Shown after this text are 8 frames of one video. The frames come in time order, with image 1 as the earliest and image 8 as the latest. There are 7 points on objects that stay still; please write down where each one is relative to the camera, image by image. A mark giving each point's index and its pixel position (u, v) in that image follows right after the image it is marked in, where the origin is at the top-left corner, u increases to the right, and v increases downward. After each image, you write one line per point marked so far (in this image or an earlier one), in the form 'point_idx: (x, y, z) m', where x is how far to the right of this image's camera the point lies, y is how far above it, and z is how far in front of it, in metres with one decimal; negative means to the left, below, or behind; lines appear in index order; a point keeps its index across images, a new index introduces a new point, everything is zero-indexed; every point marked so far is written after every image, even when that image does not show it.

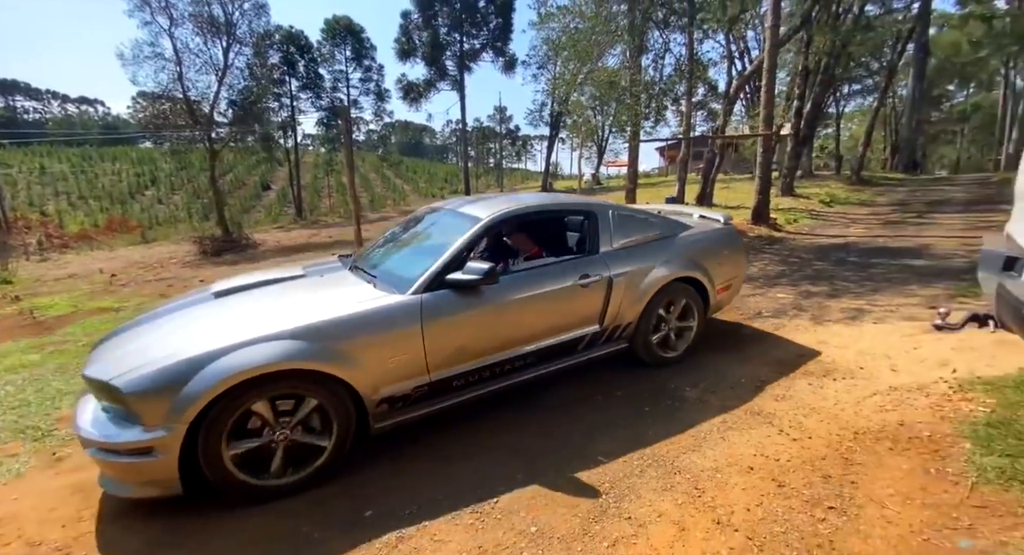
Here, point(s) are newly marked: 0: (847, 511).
0: (+1.7, -1.1, +2.1) m
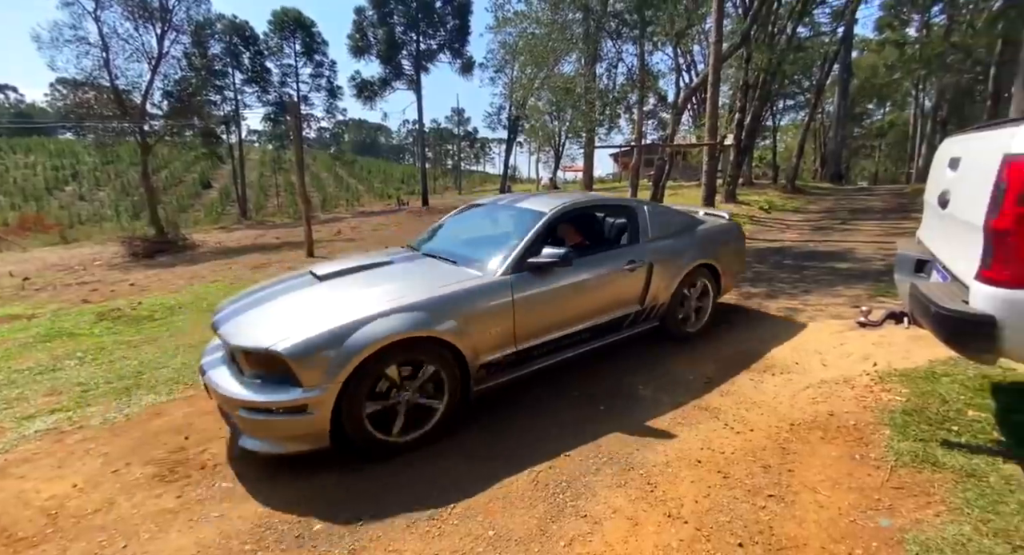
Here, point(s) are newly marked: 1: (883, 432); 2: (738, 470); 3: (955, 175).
0: (+1.4, -1.1, +2.3) m
1: (+2.2, -0.9, +2.6) m
2: (+1.3, -1.1, +2.5) m
3: (+2.2, +0.5, +2.1) m
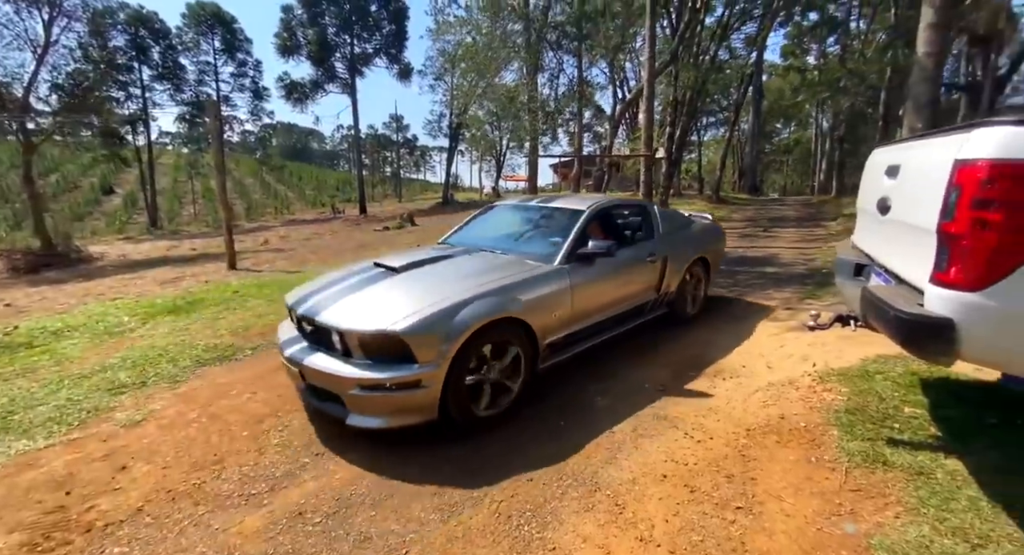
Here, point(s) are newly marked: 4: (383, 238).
0: (+1.2, -1.1, +2.2) m
1: (+2.0, -0.9, +2.7) m
2: (+1.0, -1.1, +2.4) m
3: (+1.9, +0.5, +2.2) m
4: (-5.0, +1.5, +17.1) m
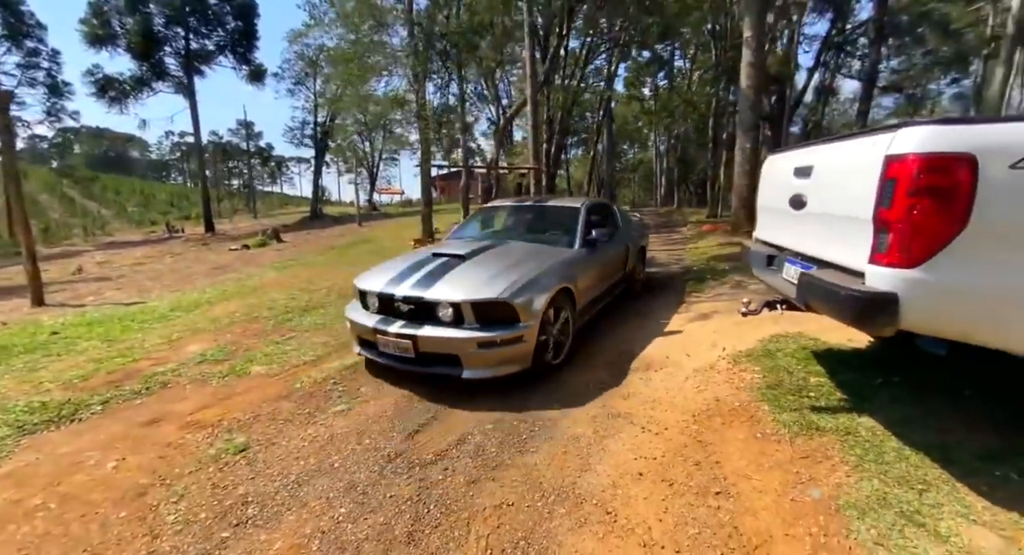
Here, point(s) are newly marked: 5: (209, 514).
0: (+1.2, -1.1, +2.3) m
1: (+1.7, -0.9, +3.0) m
2: (+0.9, -1.1, +2.4) m
3: (+1.7, +0.6, +2.6) m
4: (-9.1, +0.7, +15.0) m
5: (-1.5, -1.2, +2.2) m
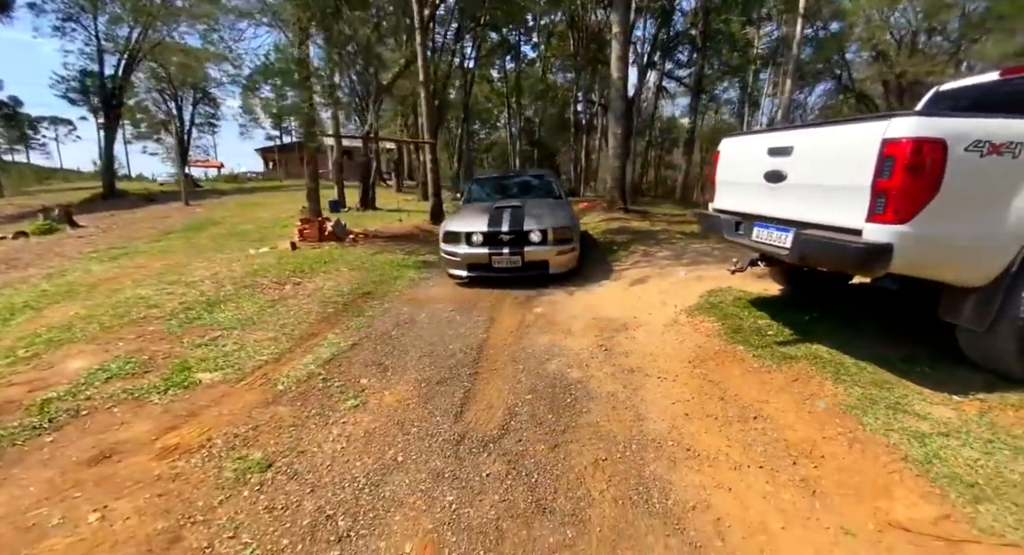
0: (+1.6, -0.8, +2.8) m
1: (+1.9, -0.6, +3.6) m
2: (+1.3, -0.8, +2.9) m
3: (+2.0, +0.9, +3.2) m
4: (-12.3, +0.8, +11.3) m
5: (-0.9, -1.1, +1.9) m
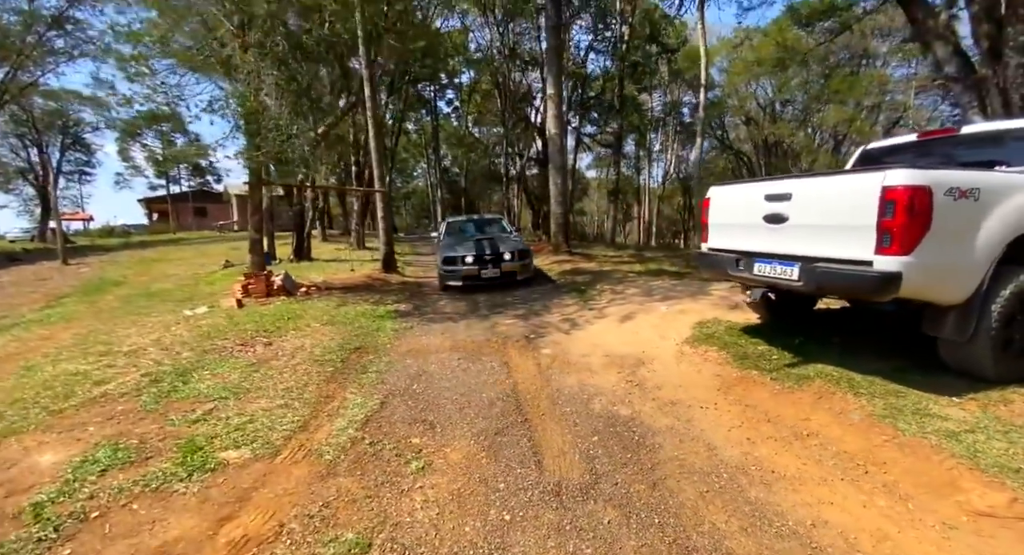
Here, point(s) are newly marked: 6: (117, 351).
0: (+2.0, -1.0, +3.1) m
1: (+2.2, -0.9, +4.0) m
2: (+1.8, -1.1, +3.1) m
3: (+2.3, +0.6, +3.7) m
4: (-13.2, -0.9, +9.0) m
5: (-0.2, -1.3, +1.7) m
6: (-5.0, -0.9, +5.6) m
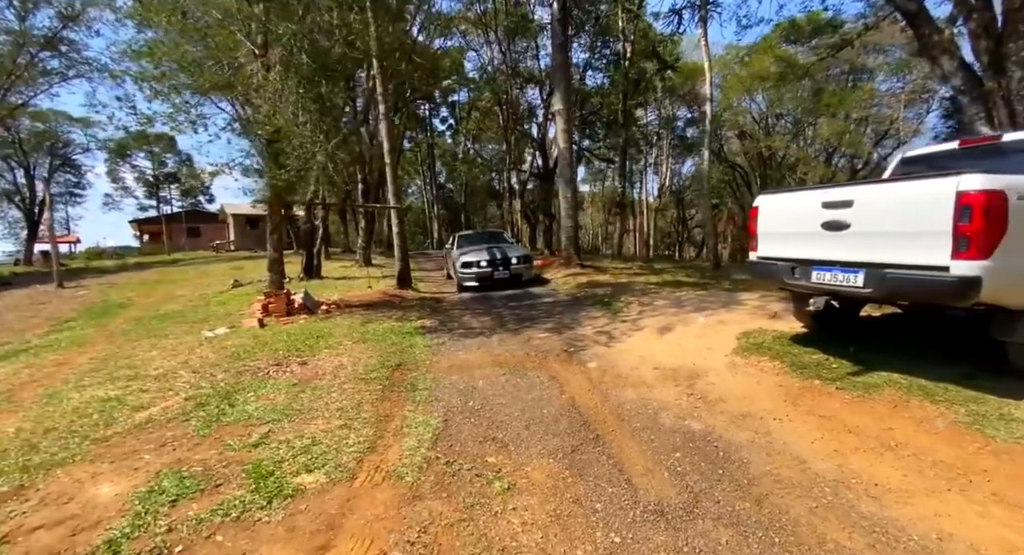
0: (+2.6, -1.1, +3.0) m
1: (+2.7, -0.9, +3.9) m
2: (+2.3, -1.1, +3.0) m
3: (+2.8, +0.6, +3.7) m
4: (-12.8, -1.4, +8.7) m
5: (+0.3, -1.3, +1.6) m
6: (-4.5, -1.2, +5.5) m
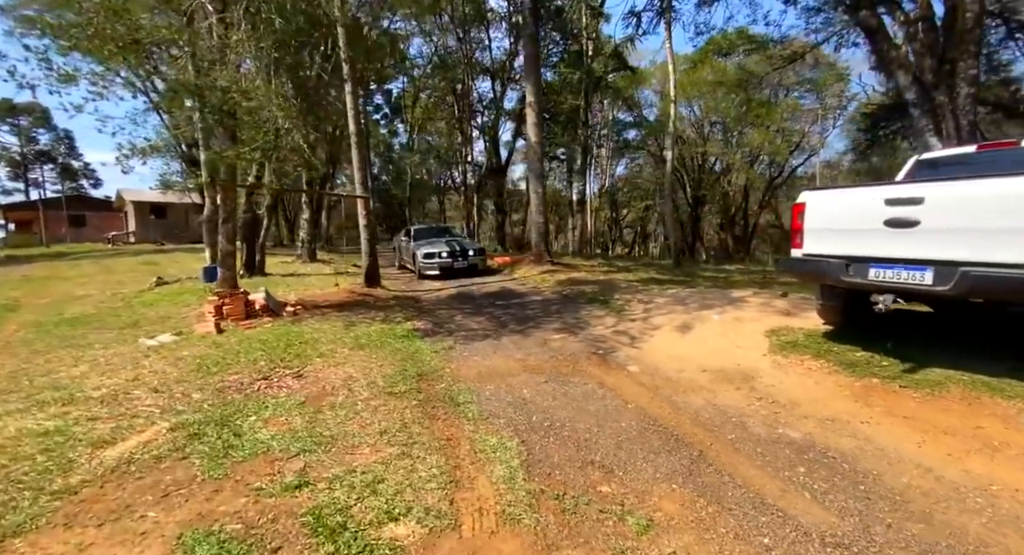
0: (+3.2, -1.1, +3.0) m
1: (+3.2, -0.9, +3.9) m
2: (+3.0, -1.1, +2.9) m
3: (+3.3, +0.6, +3.6) m
4: (-12.8, -1.4, +6.3) m
5: (+1.2, -1.3, +1.2) m
6: (-4.2, -1.2, +4.3) m
